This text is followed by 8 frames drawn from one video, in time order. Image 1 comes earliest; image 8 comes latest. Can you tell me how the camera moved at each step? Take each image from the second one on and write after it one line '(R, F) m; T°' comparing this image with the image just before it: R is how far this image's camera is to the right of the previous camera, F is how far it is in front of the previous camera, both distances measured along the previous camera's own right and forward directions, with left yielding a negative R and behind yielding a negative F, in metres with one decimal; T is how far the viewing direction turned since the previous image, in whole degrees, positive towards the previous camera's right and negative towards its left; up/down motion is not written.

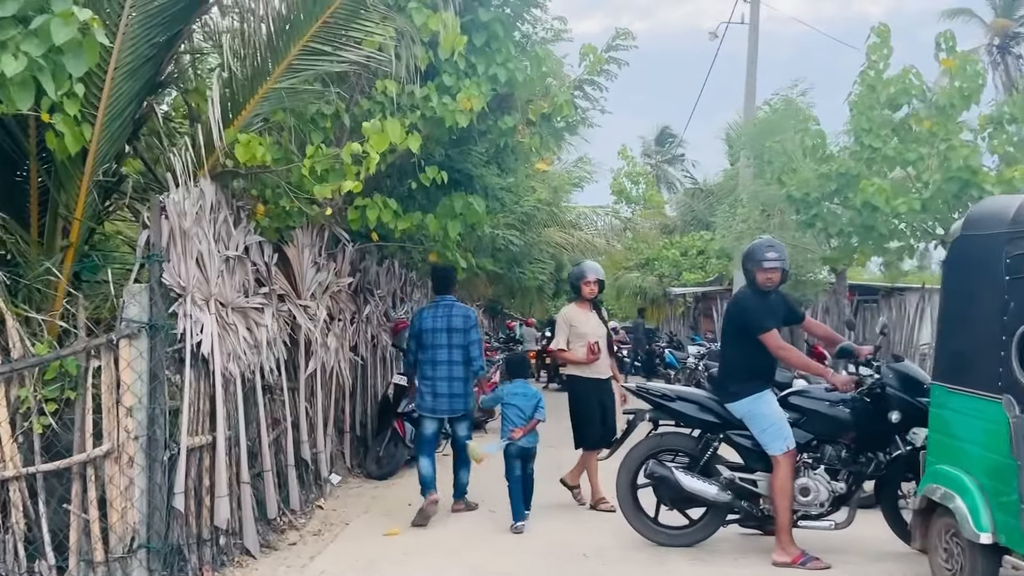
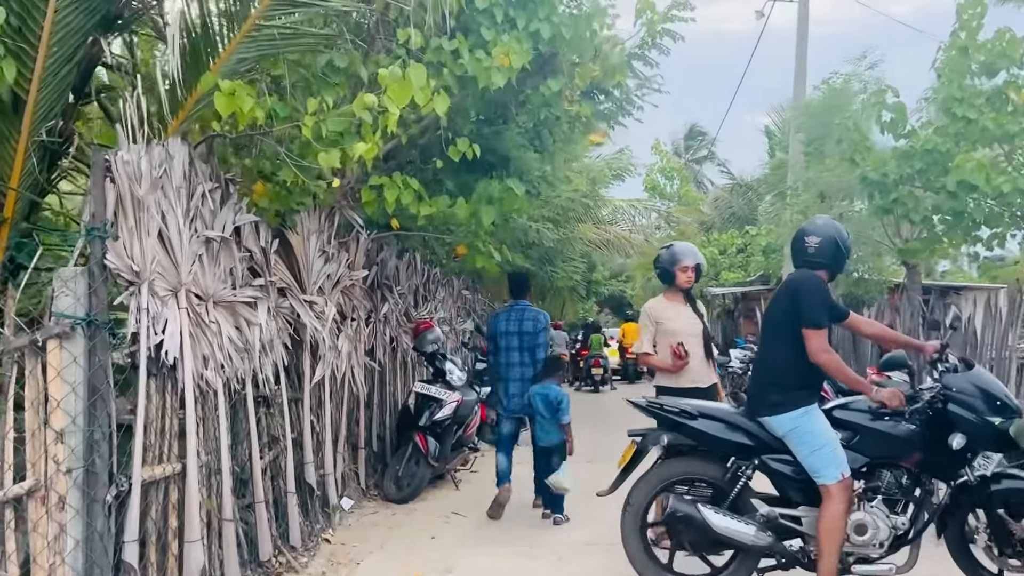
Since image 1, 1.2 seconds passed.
(-0.1, +1.1) m; -2°
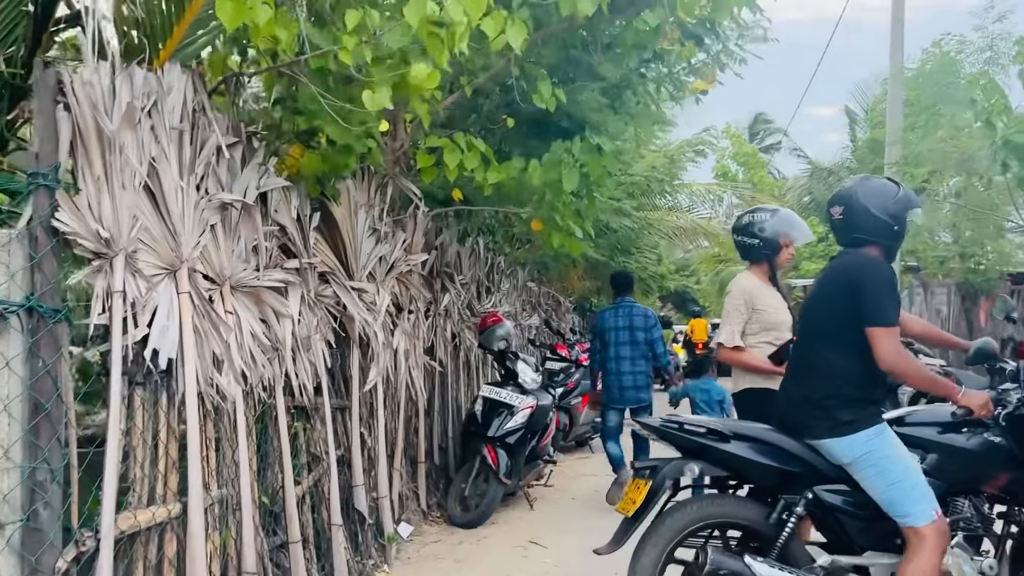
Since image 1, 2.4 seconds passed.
(-0.2, +1.1) m; -4°
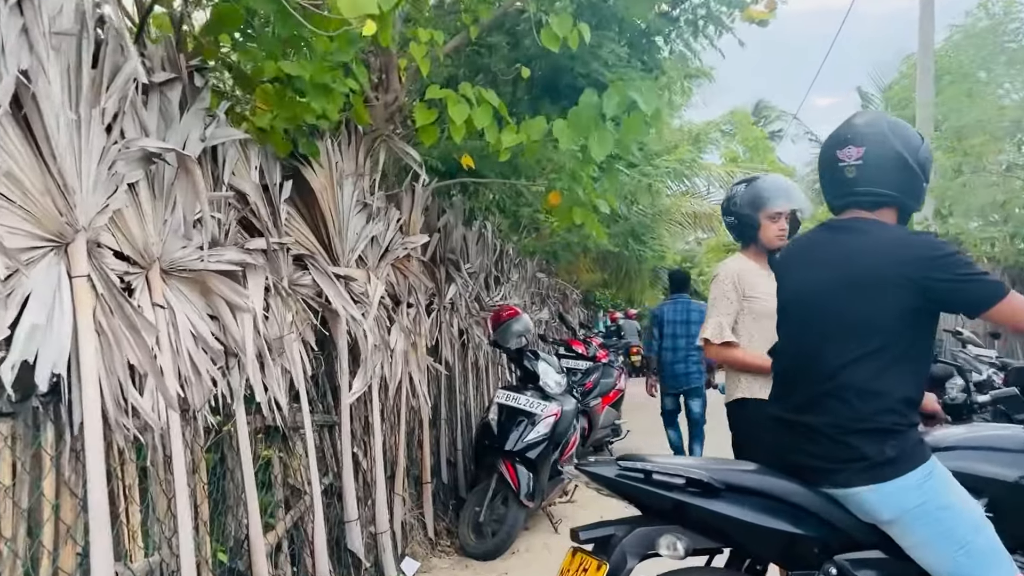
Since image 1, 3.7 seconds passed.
(-0.1, +0.9) m; 0°
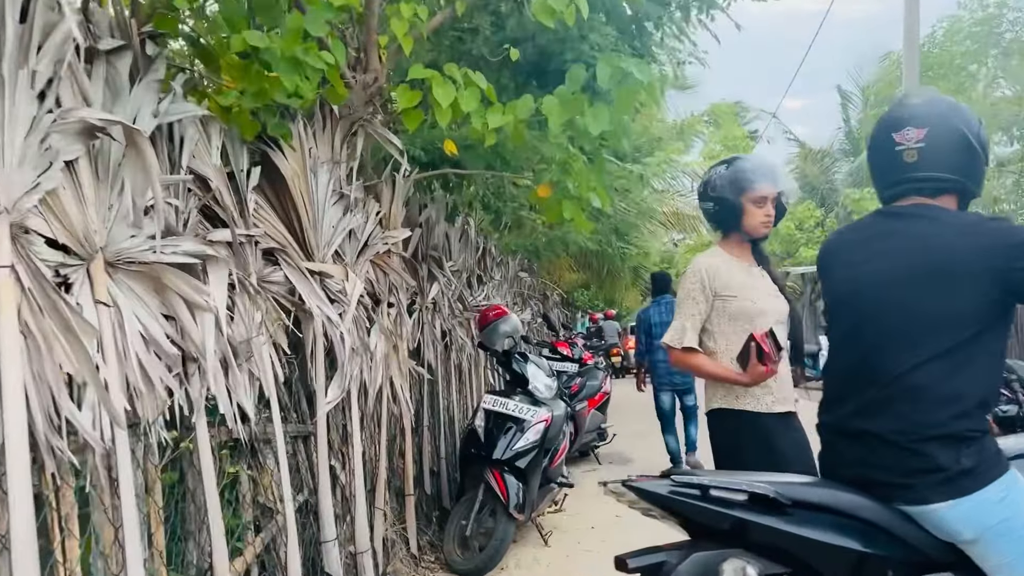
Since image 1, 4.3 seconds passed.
(-0.1, +0.3) m; +2°
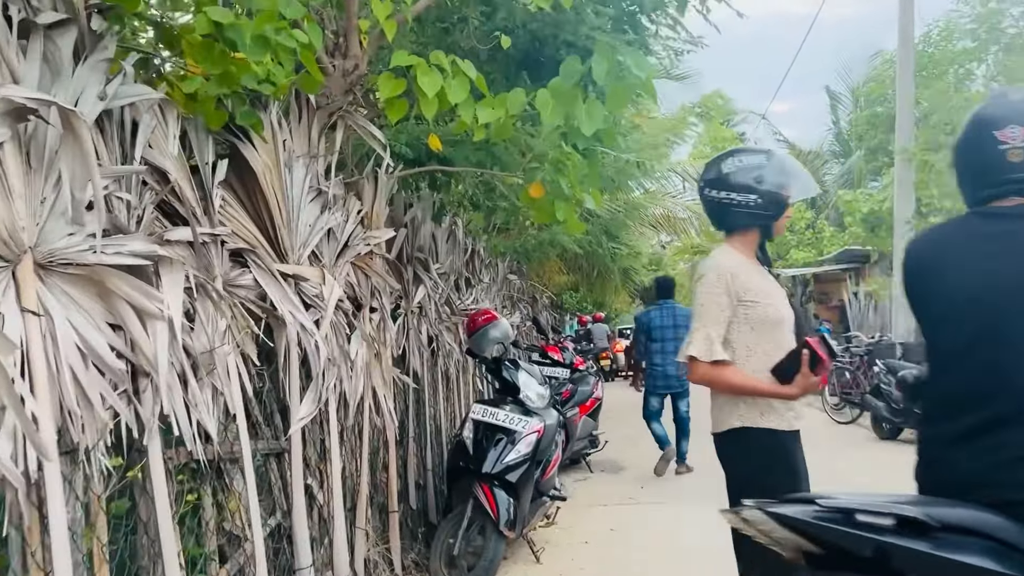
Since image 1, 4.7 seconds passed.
(0.0, +0.3) m; +1°
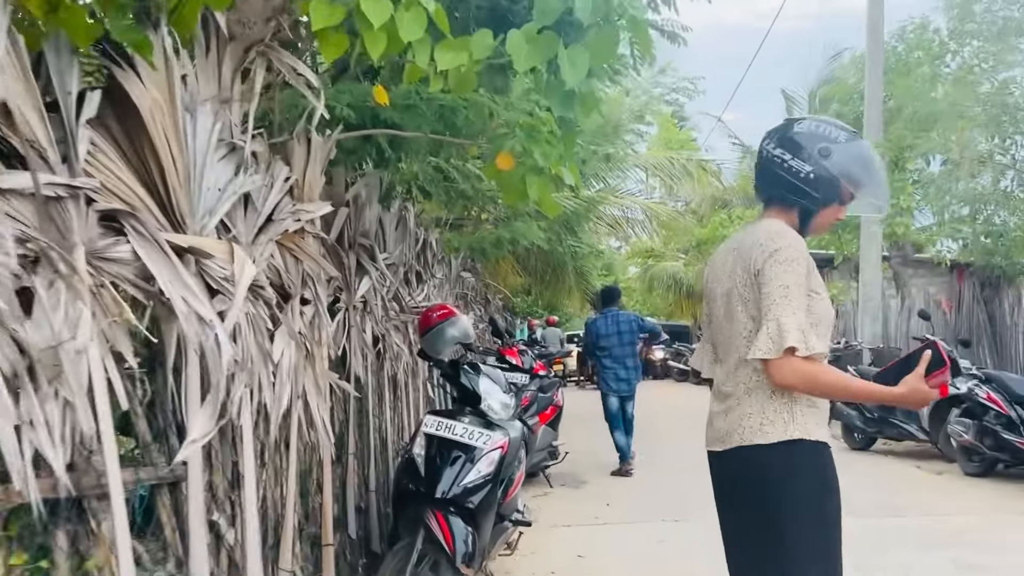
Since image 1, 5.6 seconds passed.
(-0.1, +0.7) m; +3°
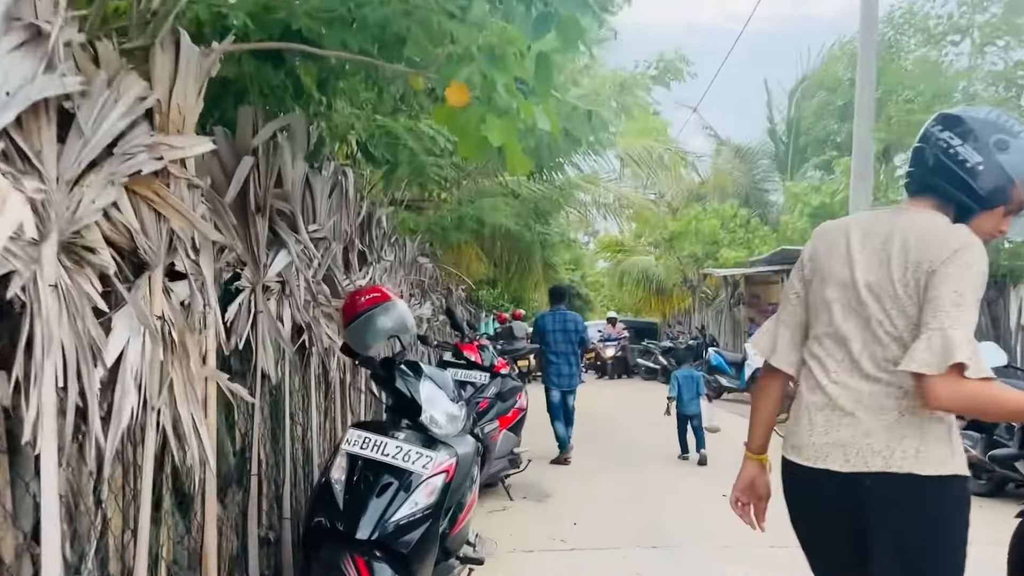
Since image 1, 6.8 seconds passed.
(+0.1, +0.9) m; +2°
